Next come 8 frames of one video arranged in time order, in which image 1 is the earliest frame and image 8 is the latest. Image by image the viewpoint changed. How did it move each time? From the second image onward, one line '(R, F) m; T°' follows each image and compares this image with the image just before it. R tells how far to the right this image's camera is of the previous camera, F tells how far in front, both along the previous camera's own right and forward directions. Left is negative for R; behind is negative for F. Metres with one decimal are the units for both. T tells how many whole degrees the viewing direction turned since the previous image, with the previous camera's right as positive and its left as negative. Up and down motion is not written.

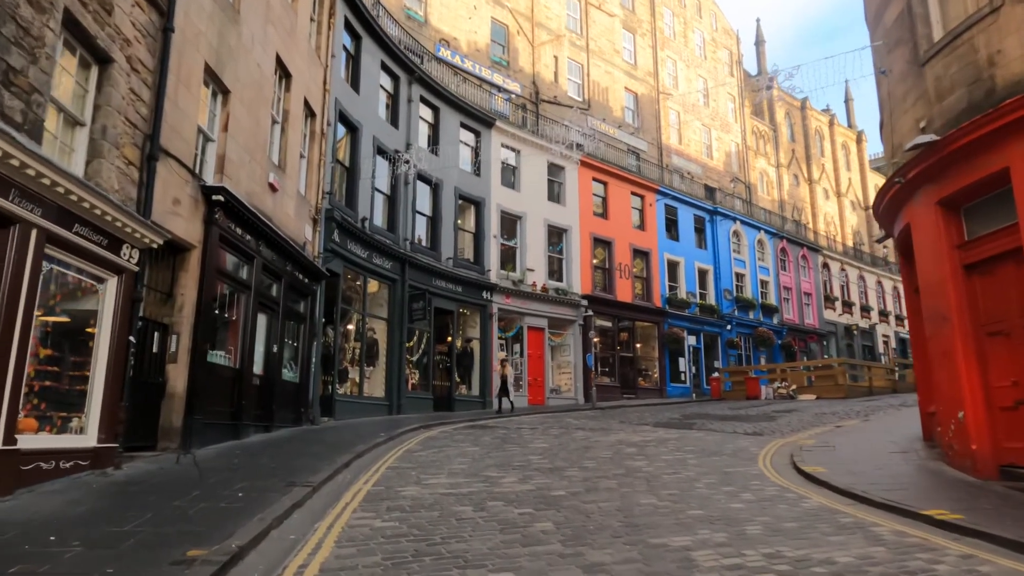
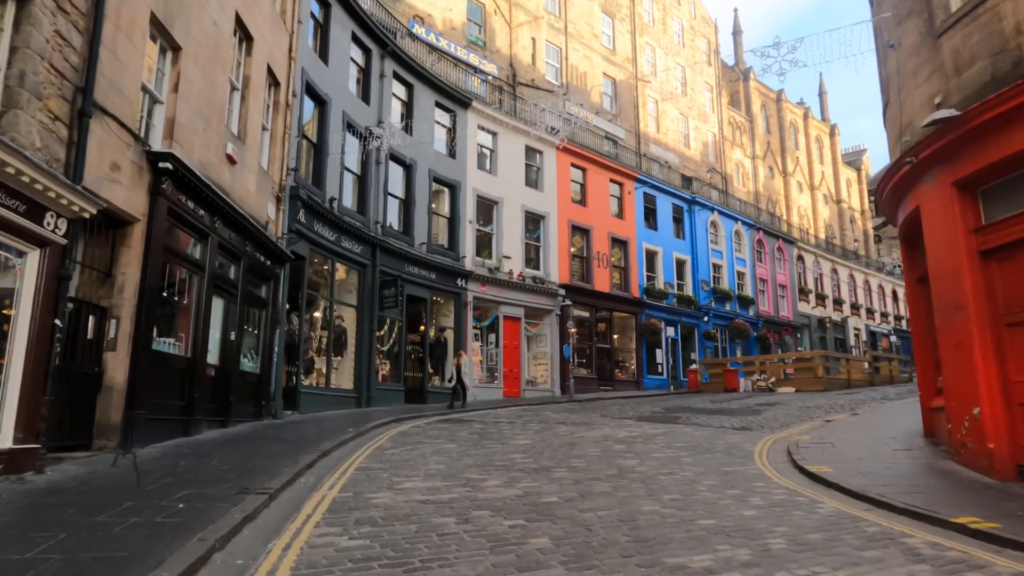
(-0.2, +0.9) m; +3°
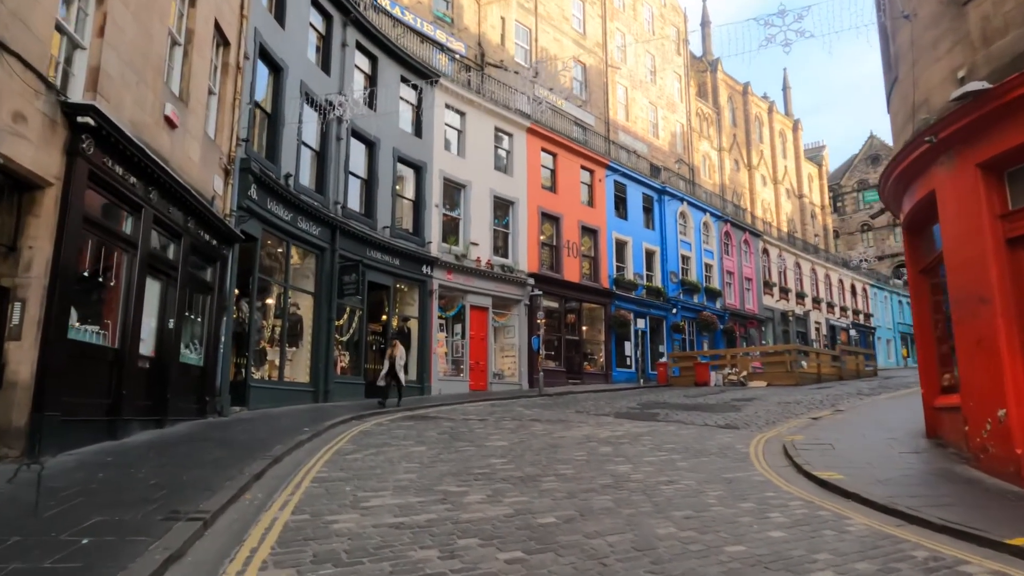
(-0.3, +1.1) m; +4°
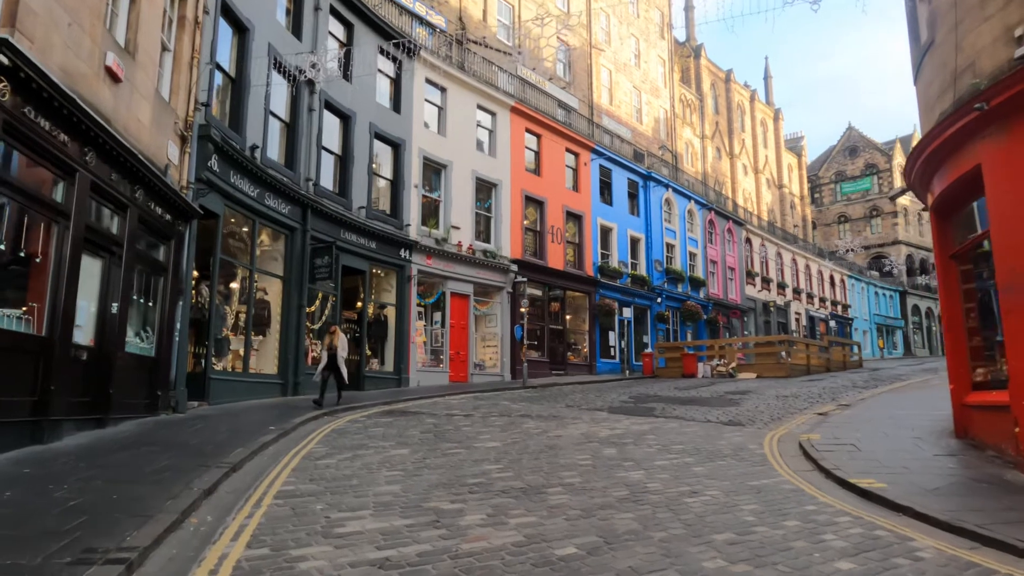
(-0.3, +1.1) m; +2°
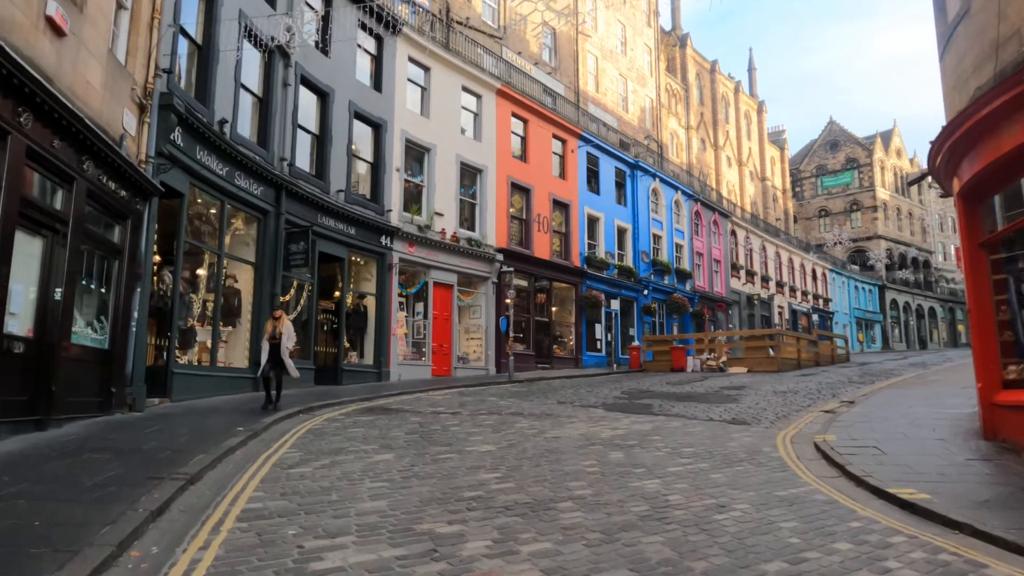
(-0.2, +0.9) m; +2°
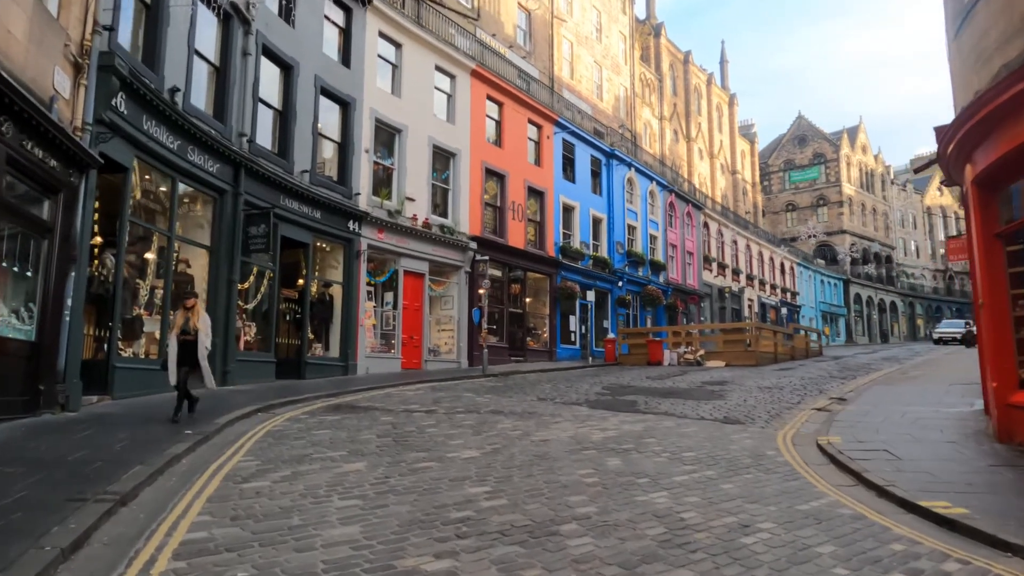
(-0.2, +0.9) m; +3°
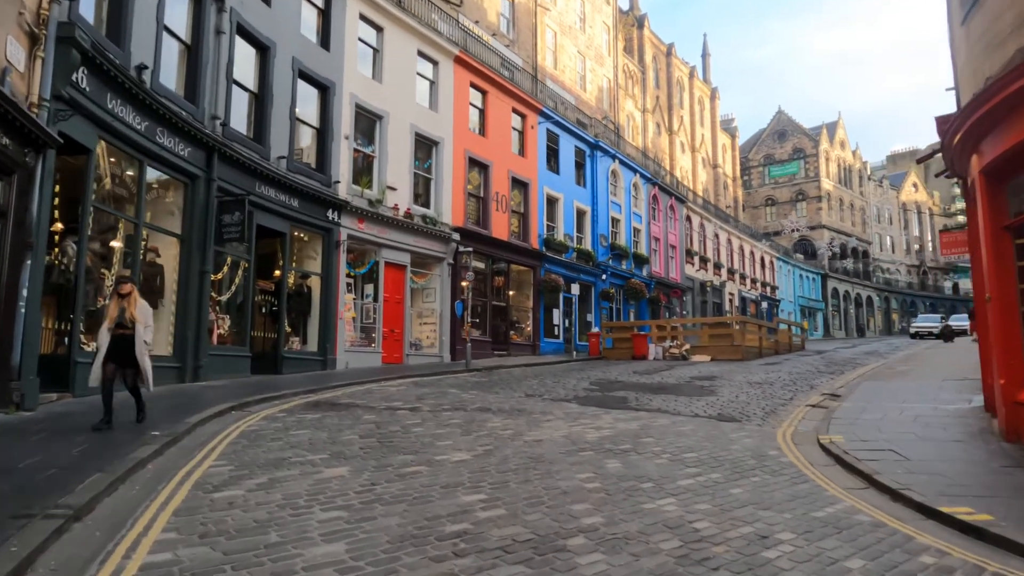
(-0.2, +0.5) m; +2°
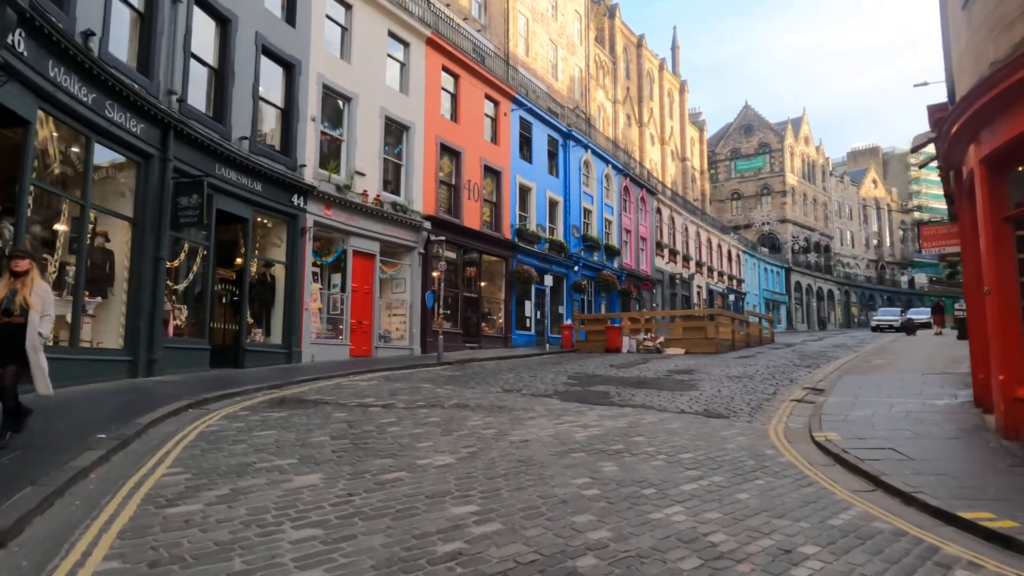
(-0.2, +0.6) m; +3°
